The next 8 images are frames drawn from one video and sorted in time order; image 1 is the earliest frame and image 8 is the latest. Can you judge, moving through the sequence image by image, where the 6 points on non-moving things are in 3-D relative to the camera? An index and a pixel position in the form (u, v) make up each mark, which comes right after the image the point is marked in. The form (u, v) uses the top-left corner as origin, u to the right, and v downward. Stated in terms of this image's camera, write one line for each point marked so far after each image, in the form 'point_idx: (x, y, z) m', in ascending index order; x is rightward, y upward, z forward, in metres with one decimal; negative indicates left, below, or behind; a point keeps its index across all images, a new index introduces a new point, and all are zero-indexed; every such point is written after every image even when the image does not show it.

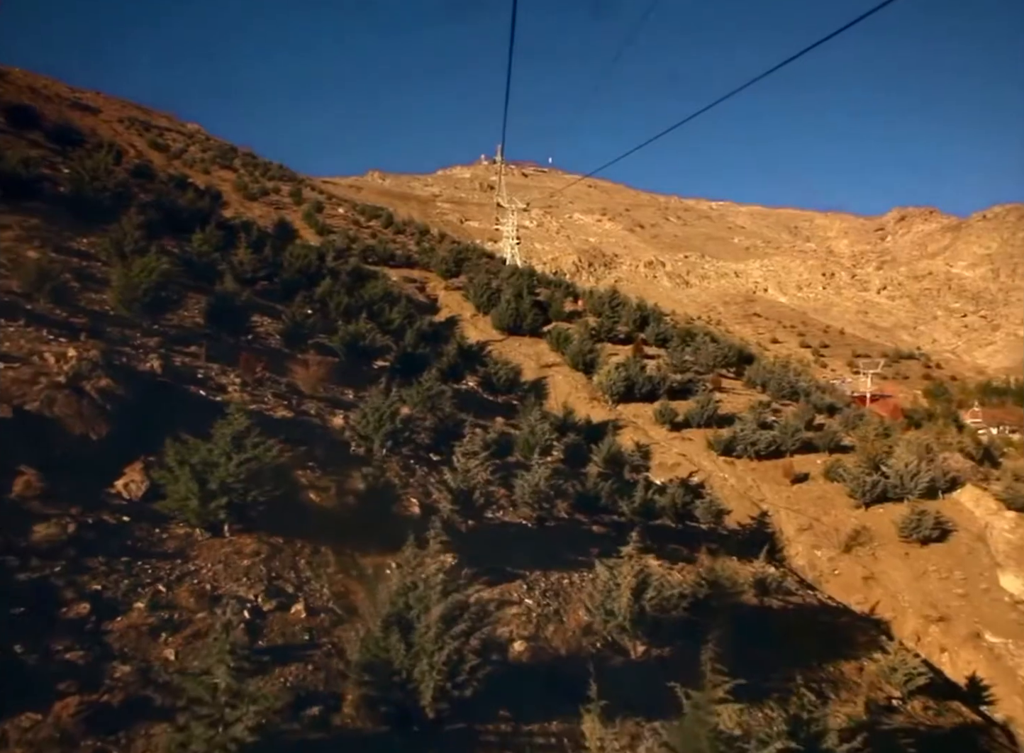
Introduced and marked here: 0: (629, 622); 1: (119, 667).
0: (+1.5, -3.0, +10.4) m
1: (-3.1, -2.3, +6.6) m
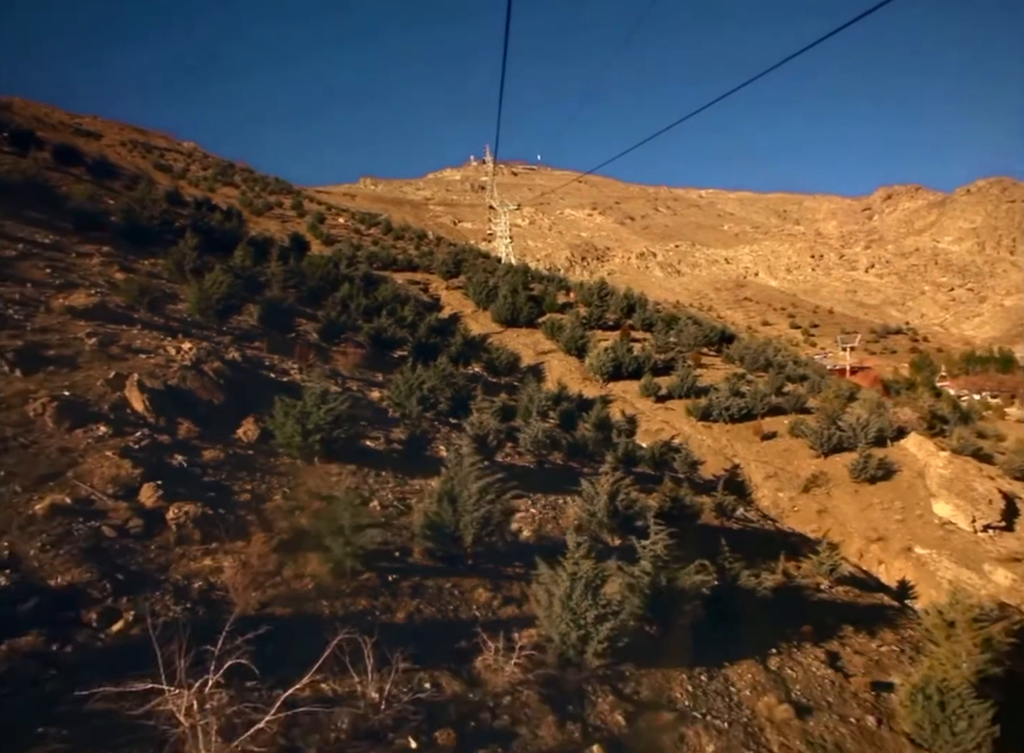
0: (+1.7, -2.3, +14.6) m
1: (-3.0, -1.9, +10.8) m
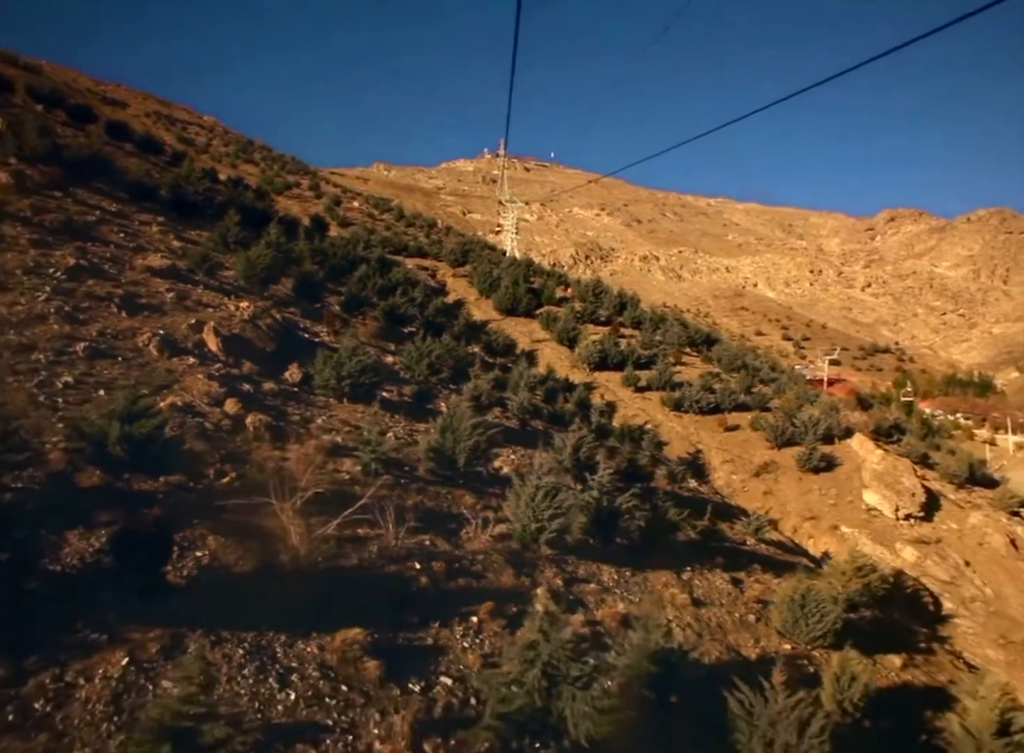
0: (+1.3, -1.8, +18.4) m
1: (-3.3, -1.0, +14.6) m
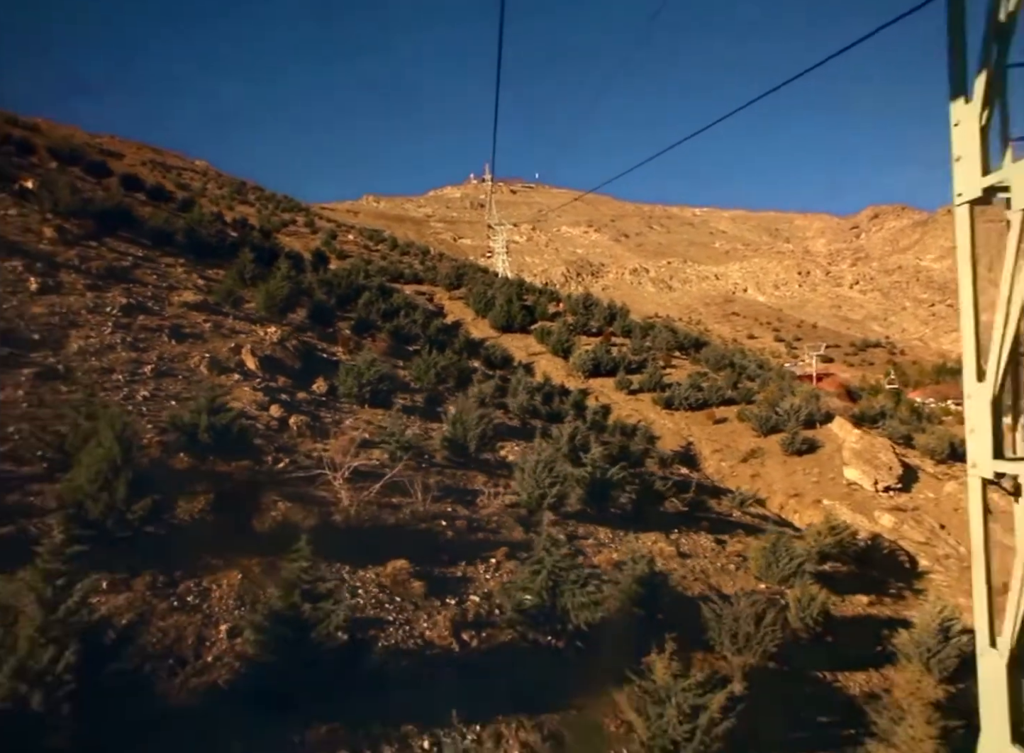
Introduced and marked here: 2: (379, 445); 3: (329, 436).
0: (+1.4, -1.7, +20.9) m
1: (-3.3, -1.1, +17.1) m
2: (-2.6, -1.4, +16.7) m
3: (-3.6, -1.2, +16.3) m
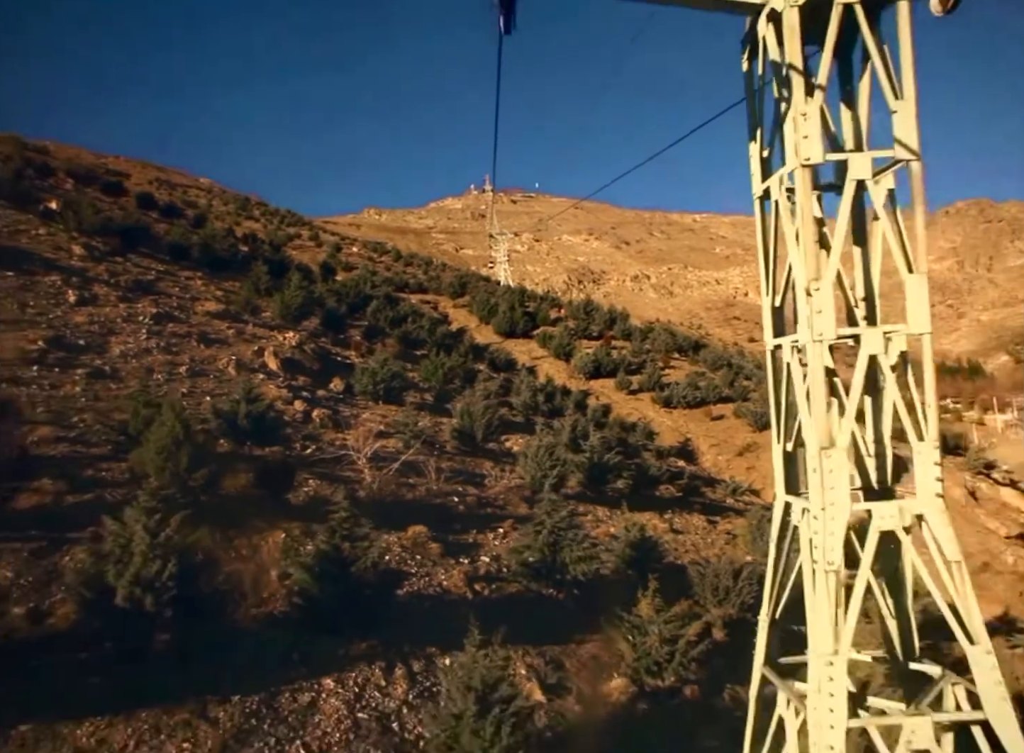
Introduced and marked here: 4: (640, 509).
0: (+1.5, -1.6, +22.4) m
1: (-3.2, -1.1, +18.7) m
2: (-2.6, -1.3, +18.2) m
3: (-3.5, -1.1, +17.8) m
4: (+3.0, -3.1, +19.4) m
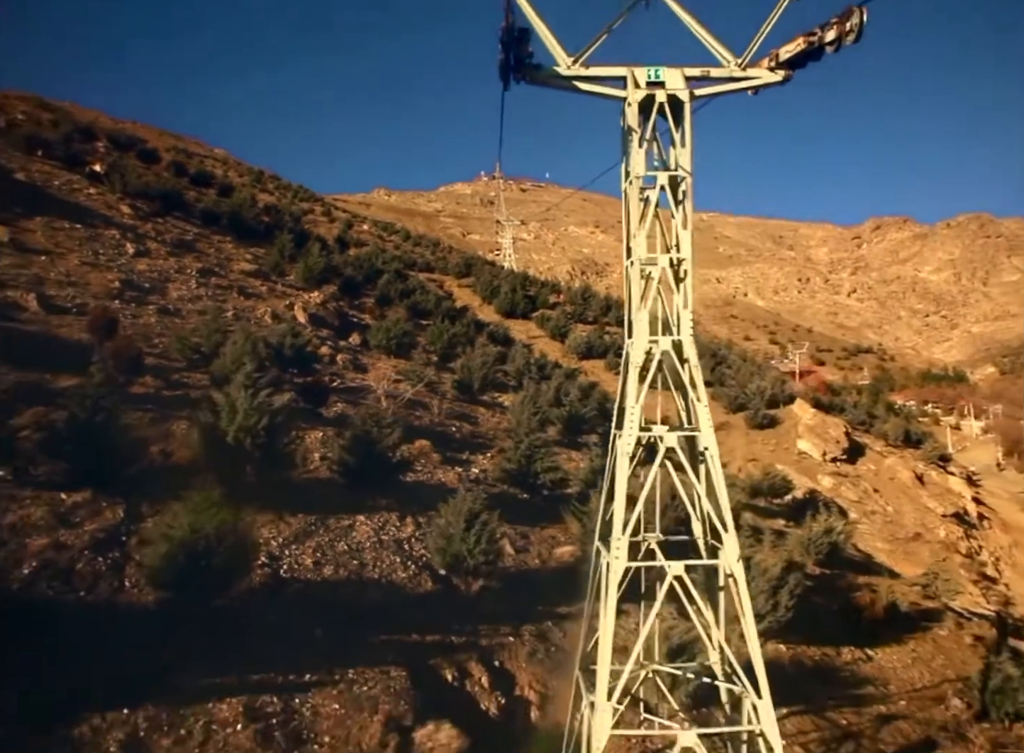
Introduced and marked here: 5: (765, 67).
0: (+1.3, -0.5, +25.8) m
1: (-3.4, +0.2, +22.1) m
2: (-2.8, -0.1, +21.6) m
3: (-3.7, +0.2, +21.2) m
4: (+2.7, -2.2, +22.8) m
5: (+2.1, +2.6, +6.9) m
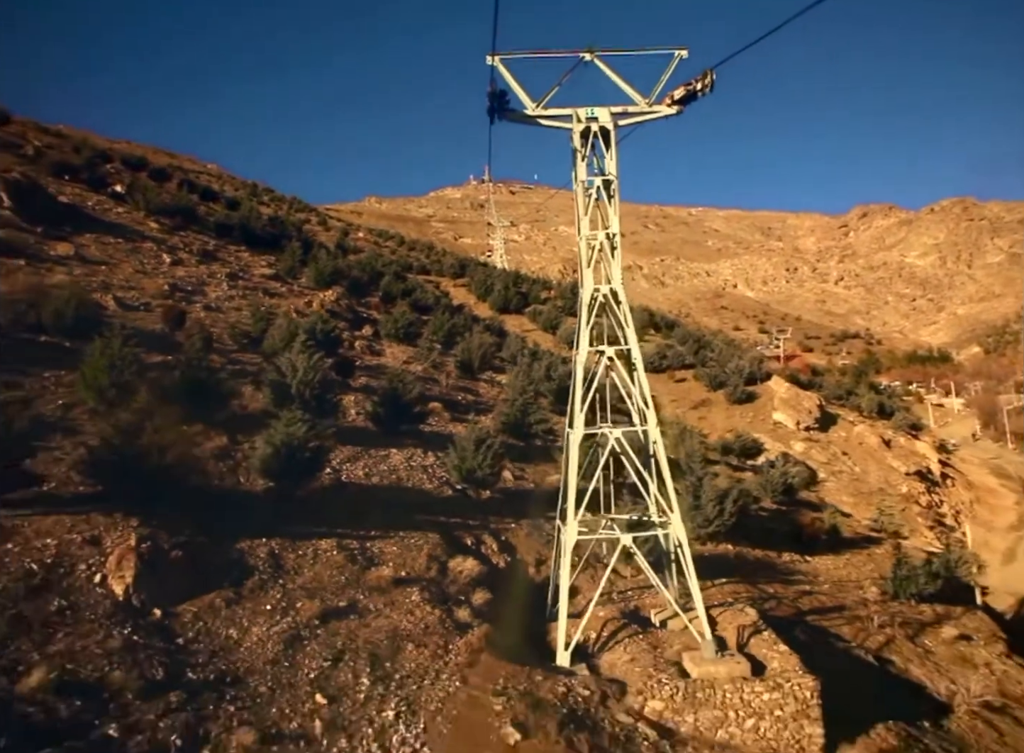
0: (+1.1, +0.2, +29.1) m
1: (-3.5, +0.7, +25.4) m
2: (-2.9, +0.5, +24.9) m
3: (-3.8, +0.7, +24.5) m
4: (+2.6, -1.5, +26.1) m
5: (+1.9, +3.3, +10.2) m
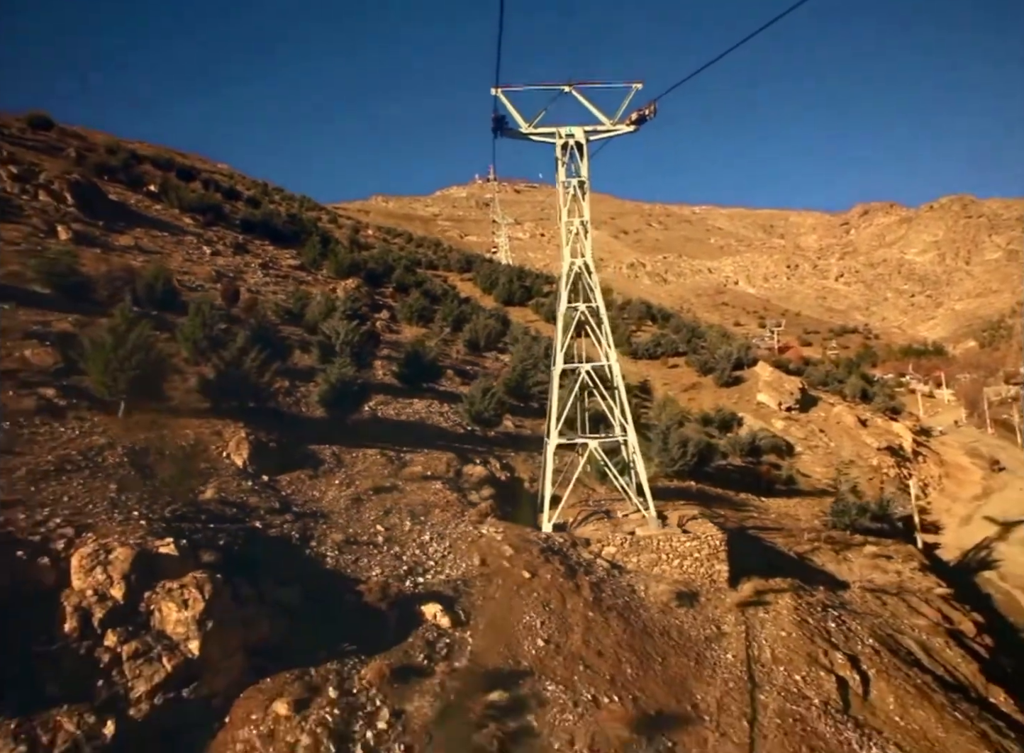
0: (+1.2, +1.0, +32.4) m
1: (-3.5, +1.5, +28.7) m
2: (-2.9, +1.2, +28.2) m
3: (-3.8, +1.5, +27.8) m
4: (+2.7, -0.7, +29.5) m
5: (+1.9, +4.1, +13.5) m
